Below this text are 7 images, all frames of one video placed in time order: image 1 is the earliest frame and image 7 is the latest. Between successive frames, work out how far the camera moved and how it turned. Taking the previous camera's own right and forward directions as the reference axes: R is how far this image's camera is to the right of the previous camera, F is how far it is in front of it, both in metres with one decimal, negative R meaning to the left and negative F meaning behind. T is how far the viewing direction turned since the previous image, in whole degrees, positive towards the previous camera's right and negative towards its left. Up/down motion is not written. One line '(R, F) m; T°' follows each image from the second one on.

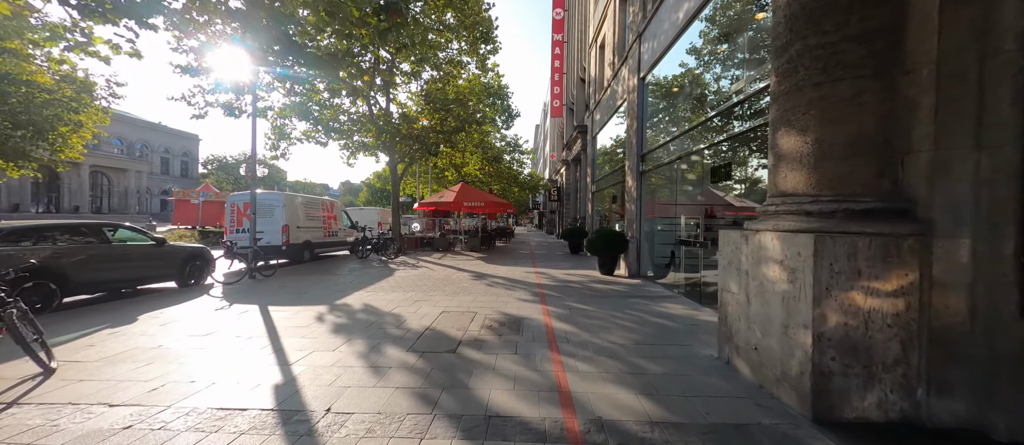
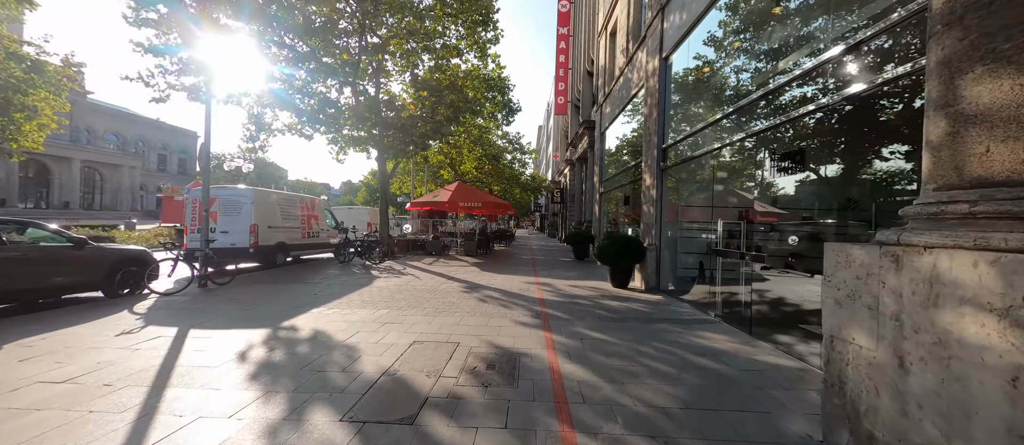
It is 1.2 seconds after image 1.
(+0.1, +1.4) m; 0°
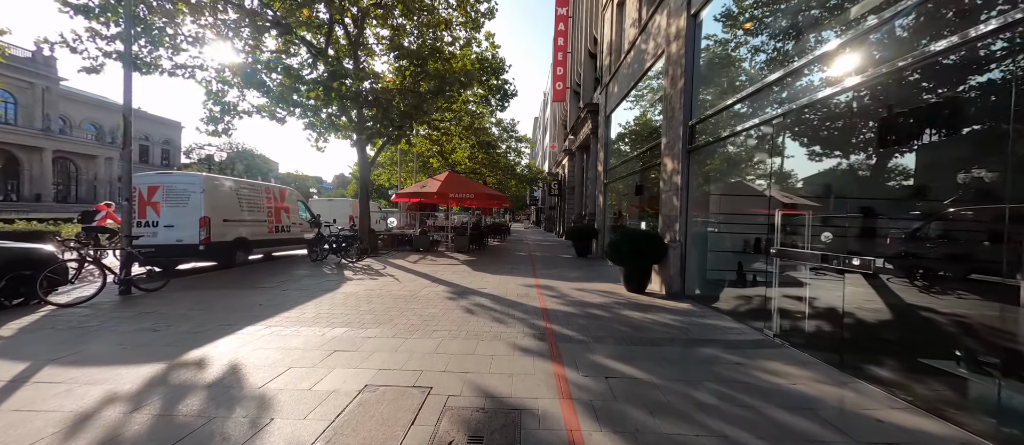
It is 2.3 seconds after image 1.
(0.0, +1.4) m; +1°
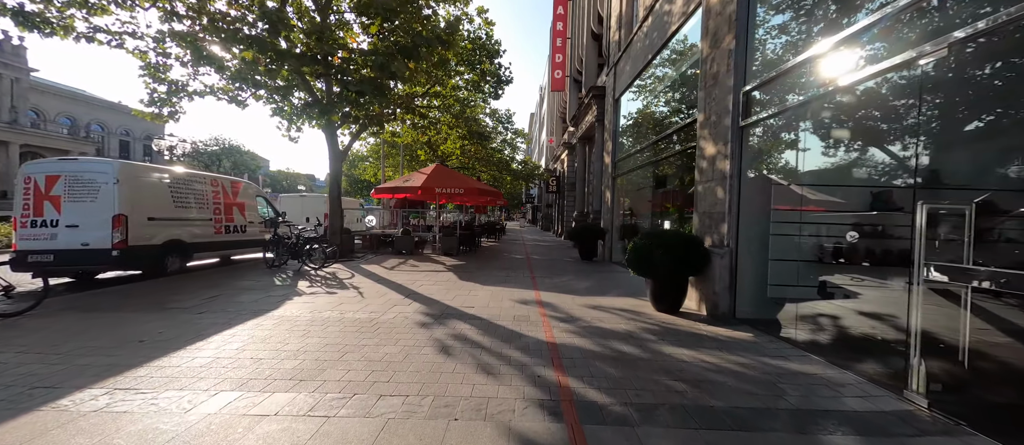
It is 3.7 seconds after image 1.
(0.0, +1.7) m; +1°
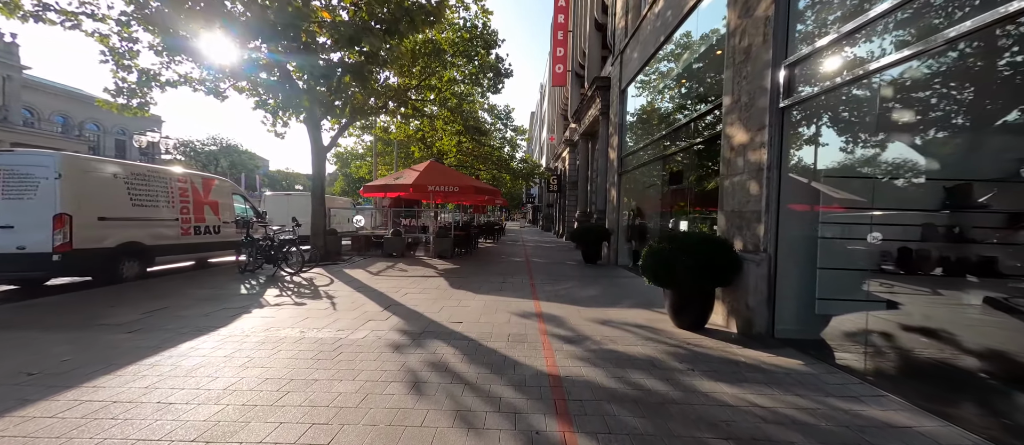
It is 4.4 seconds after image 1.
(+0.1, +0.8) m; 0°
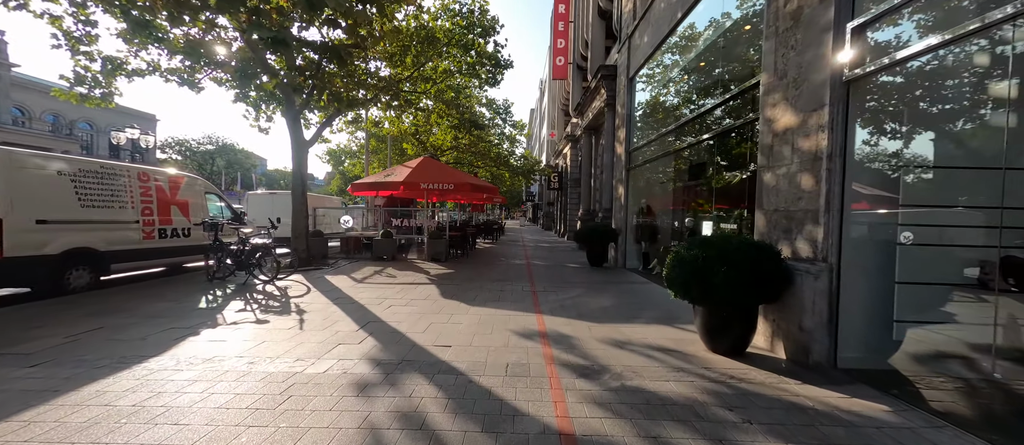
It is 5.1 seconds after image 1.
(0.0, +0.8) m; 0°
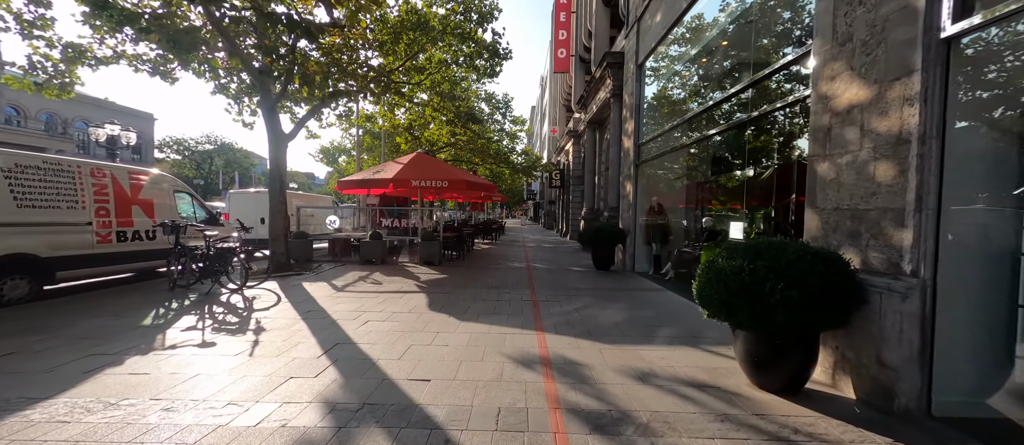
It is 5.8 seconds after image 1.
(+0.1, +0.8) m; 0°
